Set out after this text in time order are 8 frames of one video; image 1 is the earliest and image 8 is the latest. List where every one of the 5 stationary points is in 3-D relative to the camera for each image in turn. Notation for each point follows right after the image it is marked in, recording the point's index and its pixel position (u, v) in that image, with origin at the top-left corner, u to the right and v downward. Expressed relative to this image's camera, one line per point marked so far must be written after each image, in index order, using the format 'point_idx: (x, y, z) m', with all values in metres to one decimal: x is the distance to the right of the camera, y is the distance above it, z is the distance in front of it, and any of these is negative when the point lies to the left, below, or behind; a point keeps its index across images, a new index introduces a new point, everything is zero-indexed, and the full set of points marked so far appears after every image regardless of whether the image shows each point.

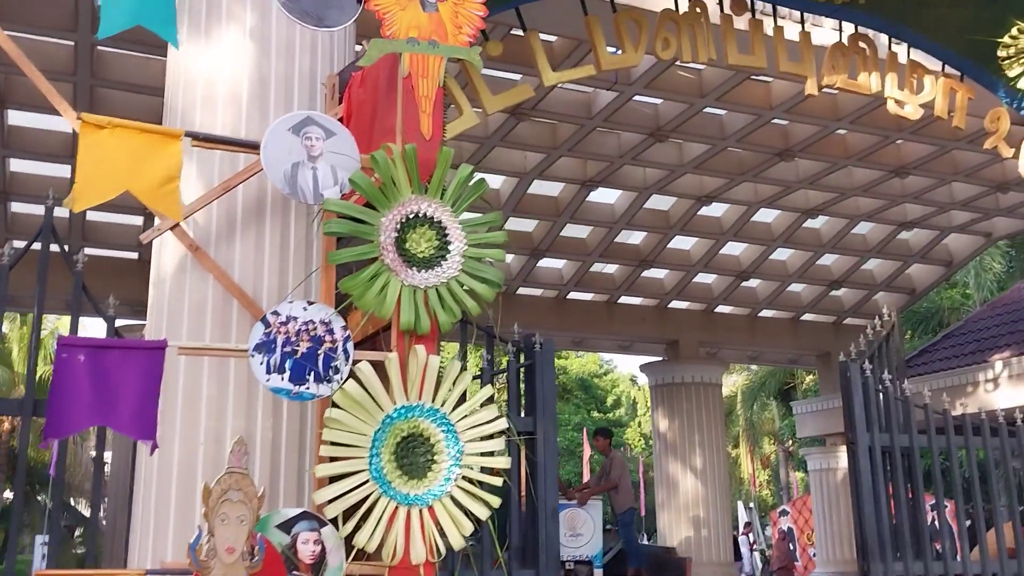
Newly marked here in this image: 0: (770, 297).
0: (+4.1, -0.1, +16.0) m
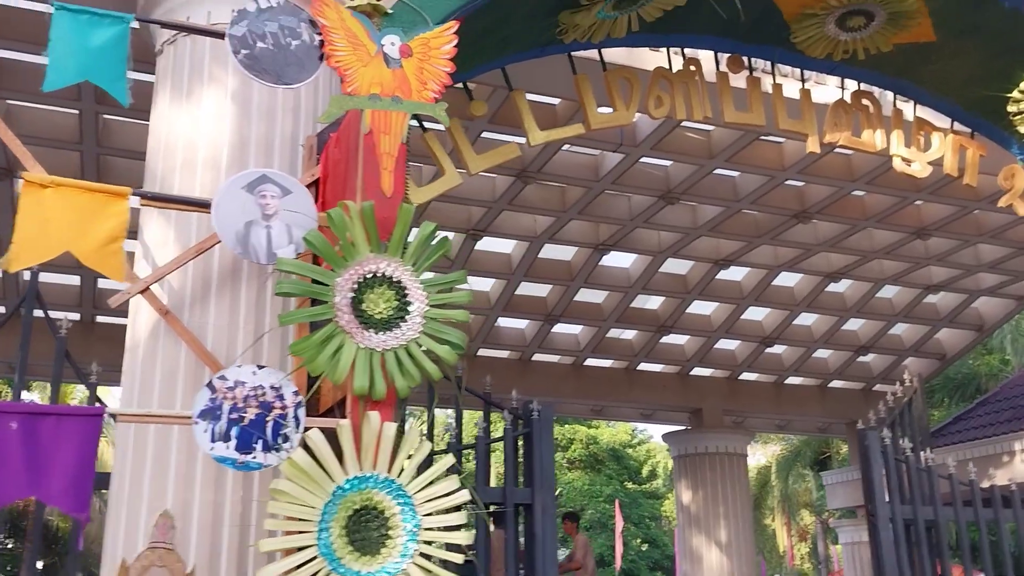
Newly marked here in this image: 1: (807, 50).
0: (+4.4, -1.2, +15.6) m
1: (+1.9, +1.5, +6.1) m
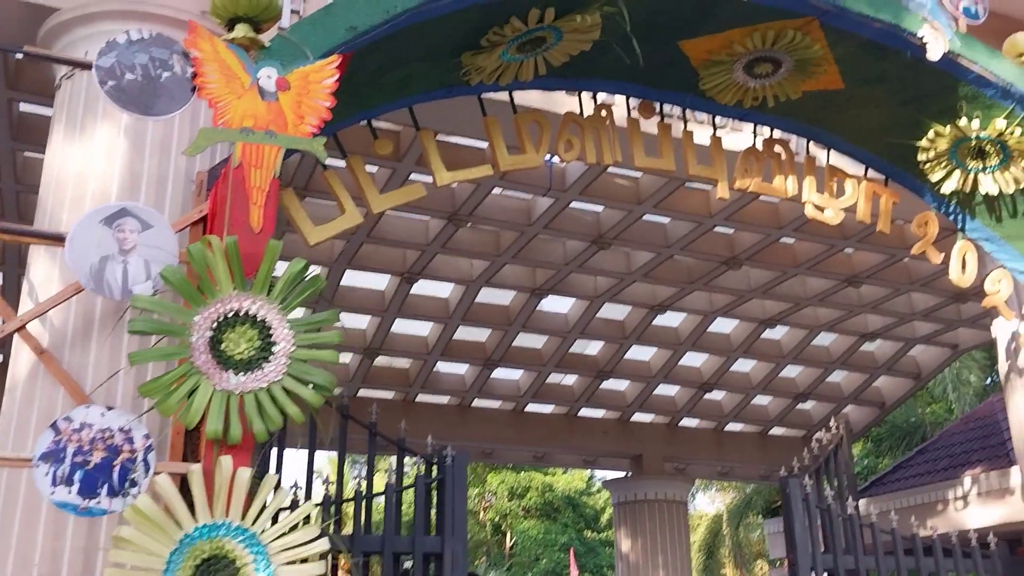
0: (+3.5, -2.0, +15.6) m
1: (+1.3, +1.2, +6.1) m
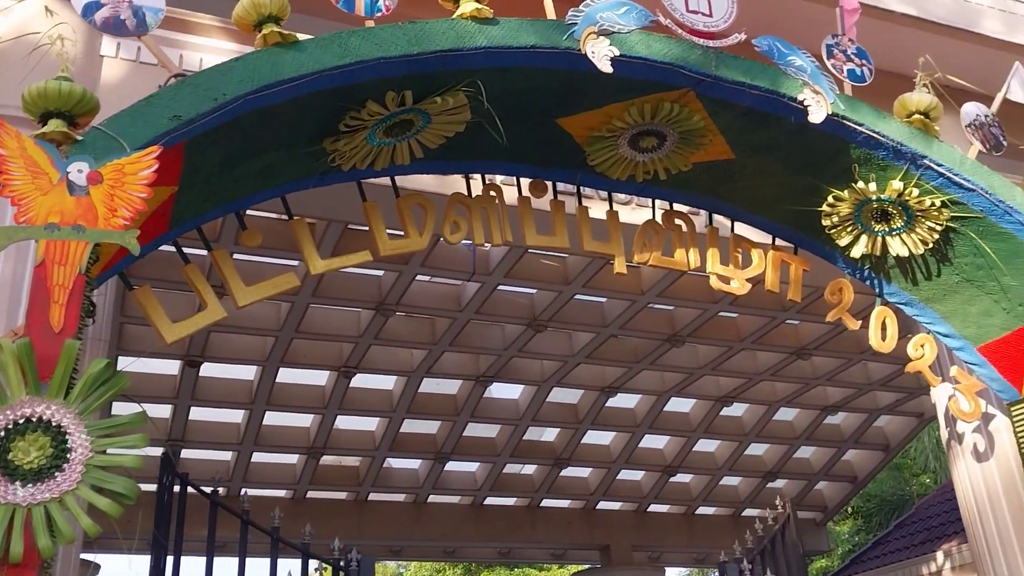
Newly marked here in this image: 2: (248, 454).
0: (+3.0, -3.2, +15.1) m
1: (+0.6, +0.7, +6.0) m
2: (-3.5, -2.1, +12.6) m
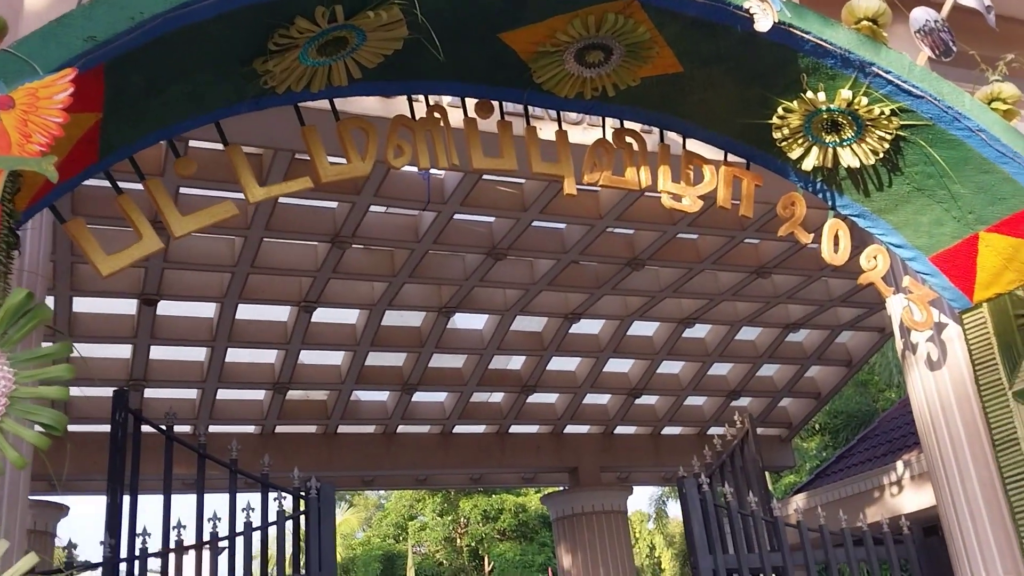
0: (+2.5, -2.0, +15.3) m
1: (+0.3, +1.2, +5.9) m
2: (-3.9, -1.3, +12.6) m
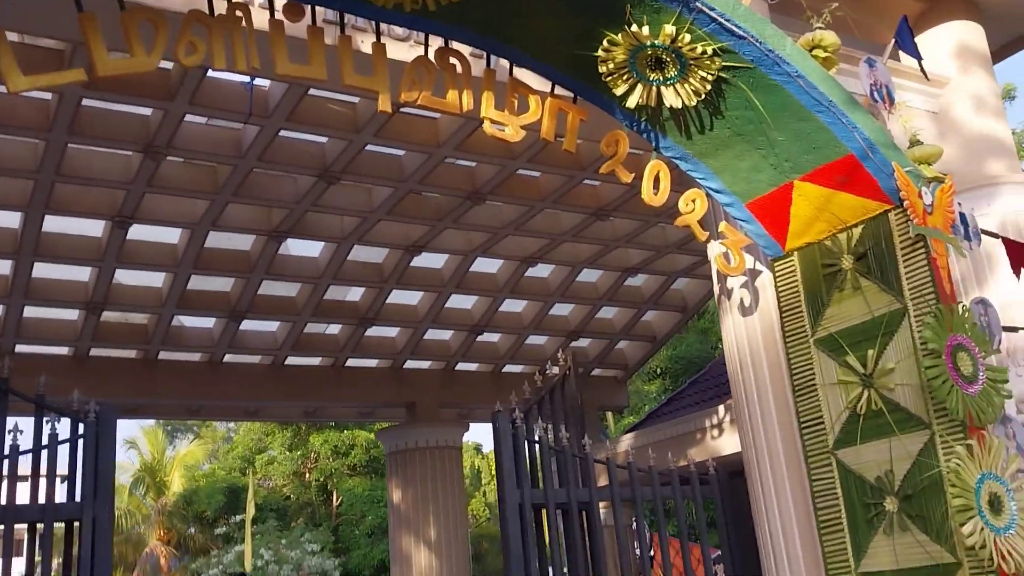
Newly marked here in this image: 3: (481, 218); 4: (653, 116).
0: (0.0, -1.0, +15.3) m
1: (-0.8, +1.7, +5.5) m
2: (-5.9, -0.2, +11.7) m
3: (-0.3, +0.8, +11.5) m
4: (+0.9, +1.1, +6.4) m
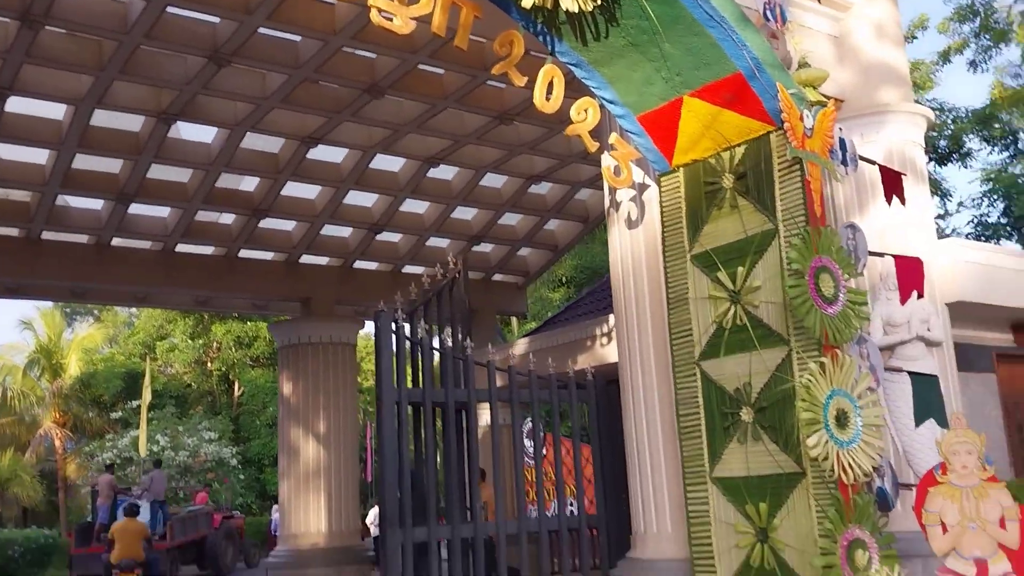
0: (-1.5, +0.6, +15.3) m
1: (-1.4, +2.3, +5.3) m
2: (-7.1, +1.3, +11.1) m
3: (-1.4, +2.0, +11.3) m
4: (+0.2, +1.8, +6.3) m
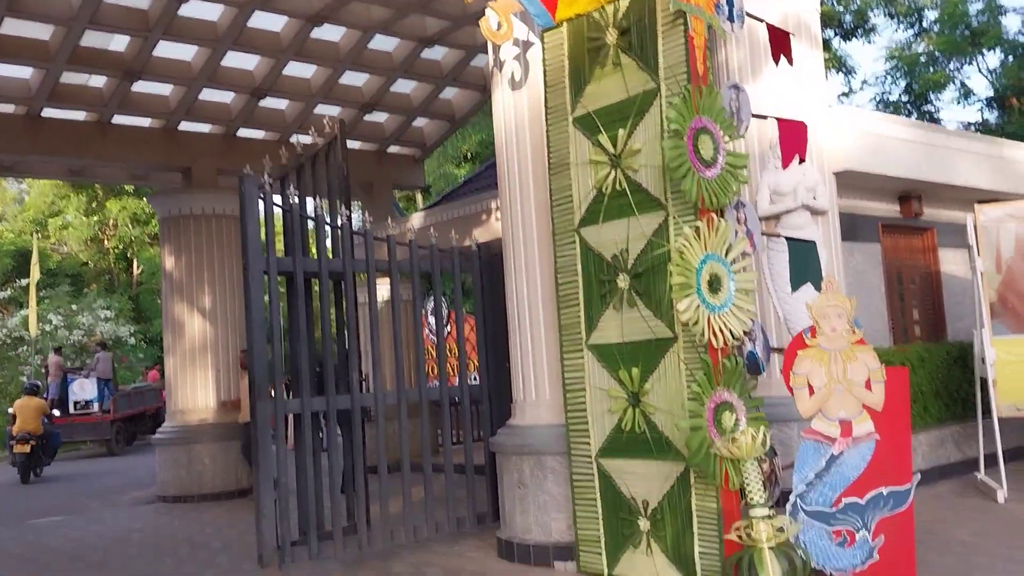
0: (-3.1, +2.5, +14.6) m
1: (-2.1, +3.0, +4.5) m
2: (-8.3, +2.7, +10.0) m
3: (-2.6, +3.5, +10.5) m
4: (-0.6, +2.6, +5.8) m
